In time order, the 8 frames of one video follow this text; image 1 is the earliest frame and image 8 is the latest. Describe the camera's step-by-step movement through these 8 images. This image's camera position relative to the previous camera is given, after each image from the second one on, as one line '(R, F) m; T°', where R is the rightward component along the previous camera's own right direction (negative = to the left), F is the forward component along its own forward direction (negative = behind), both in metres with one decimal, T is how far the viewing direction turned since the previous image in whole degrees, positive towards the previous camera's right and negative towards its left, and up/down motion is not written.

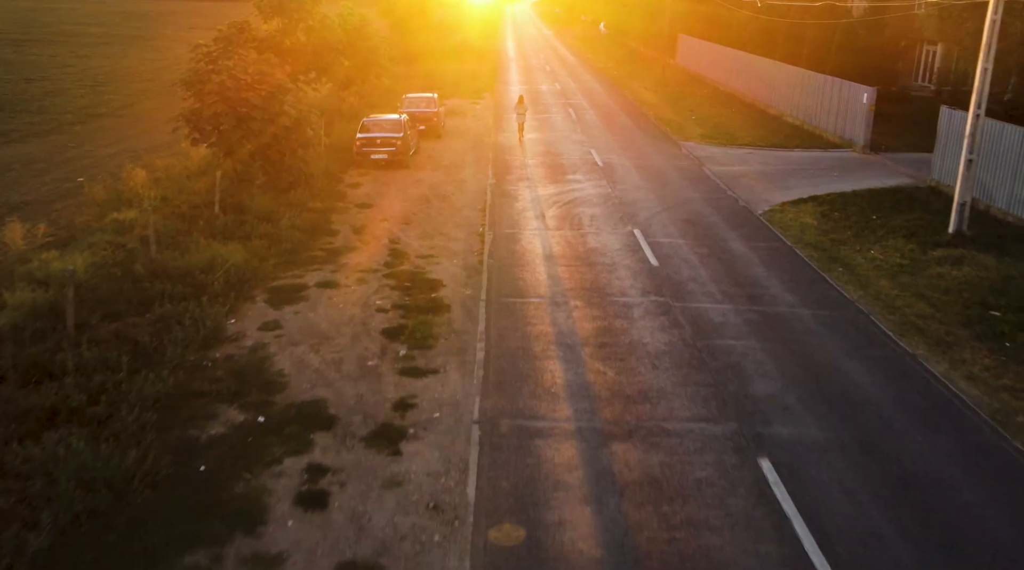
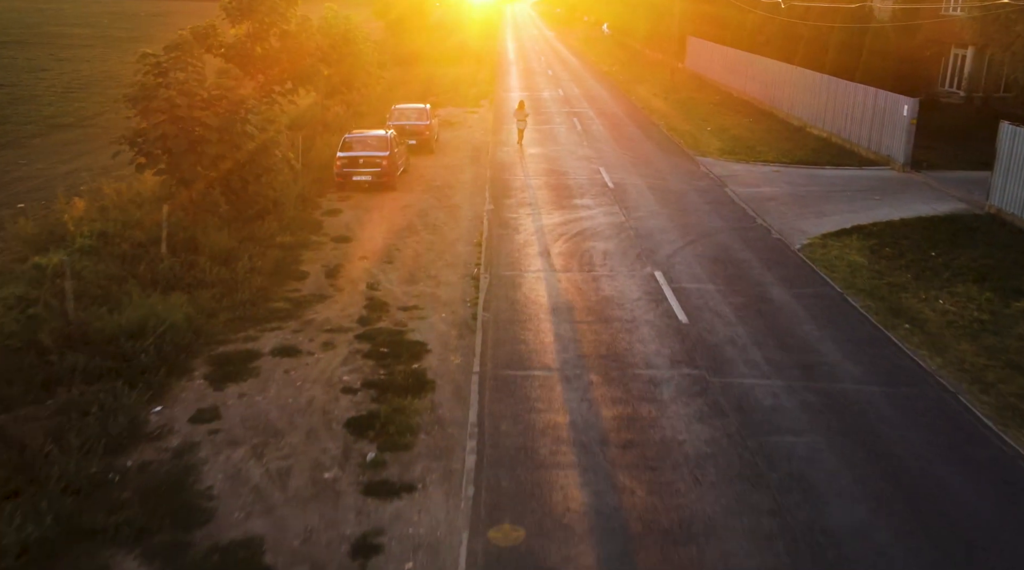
(0.0, +2.6) m; 0°
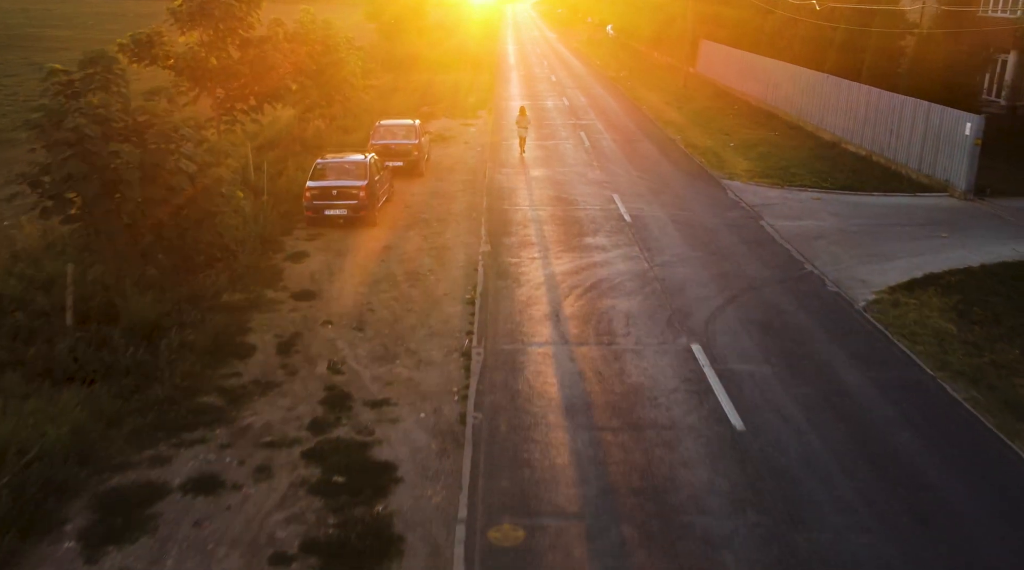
(0.0, +3.2) m; 0°
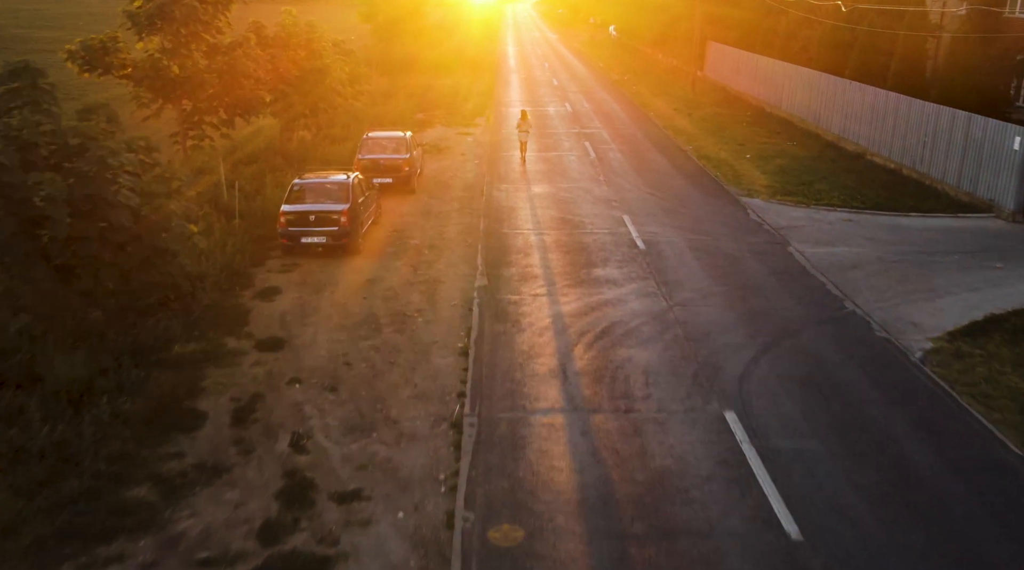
(0.0, +1.9) m; 0°
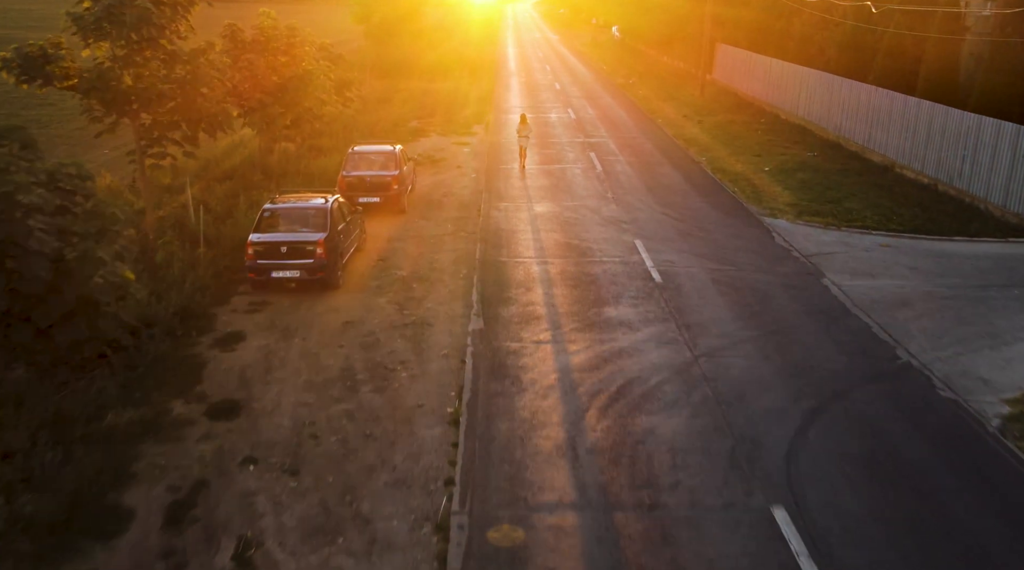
(0.0, +1.9) m; 0°
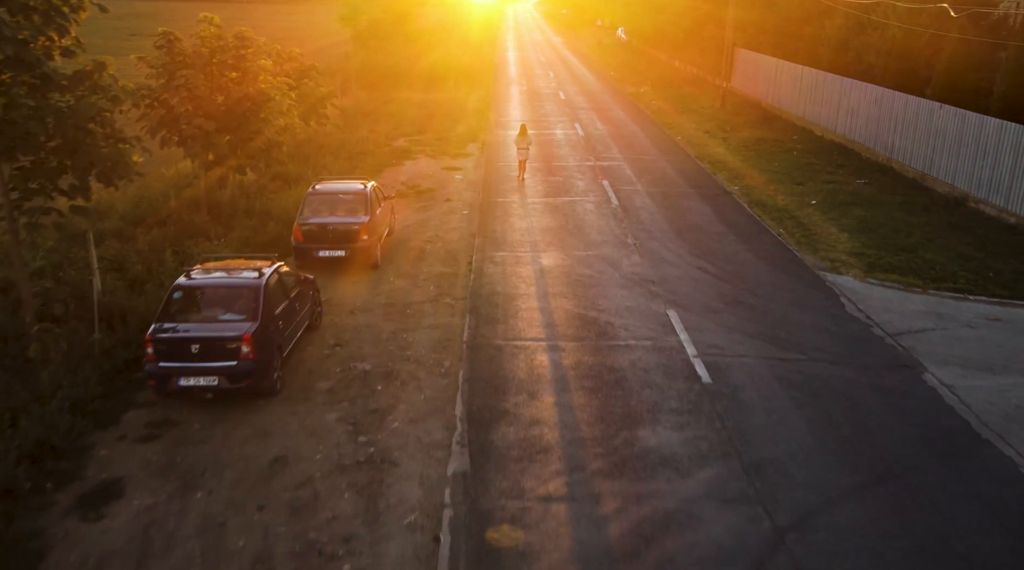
(0.0, +3.8) m; 0°
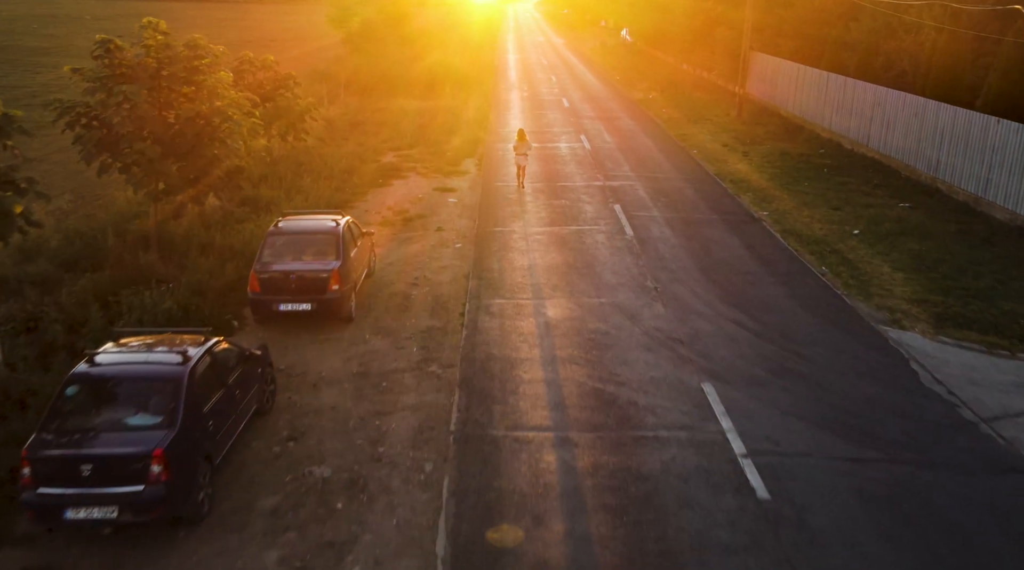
(0.0, +2.5) m; 0°
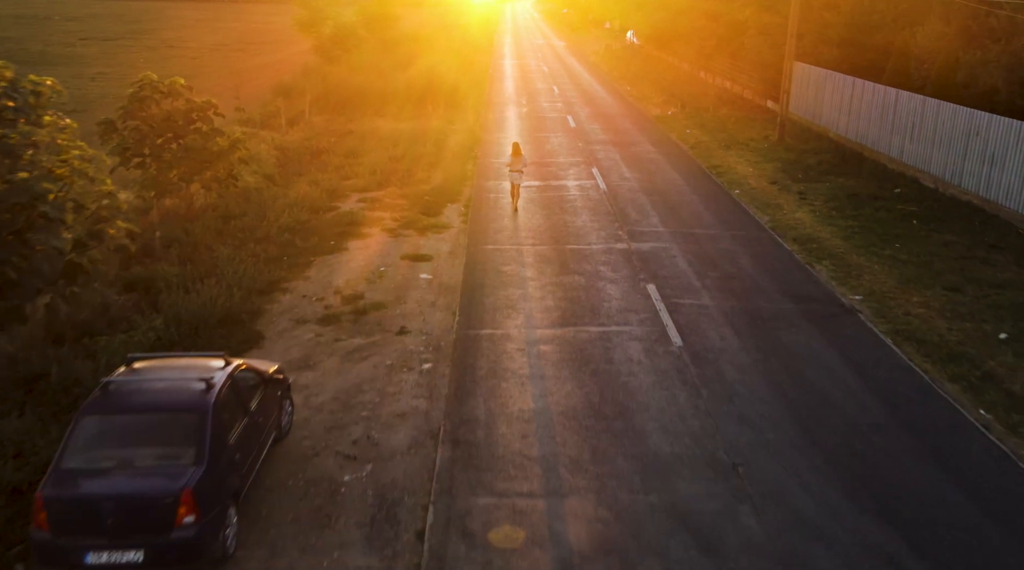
(+0.1, +5.6) m; 0°
